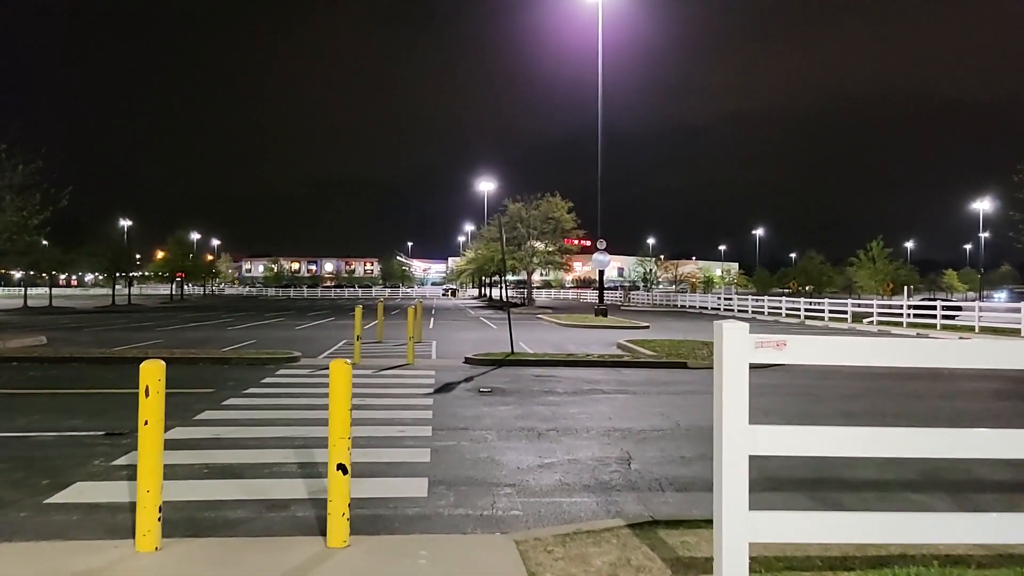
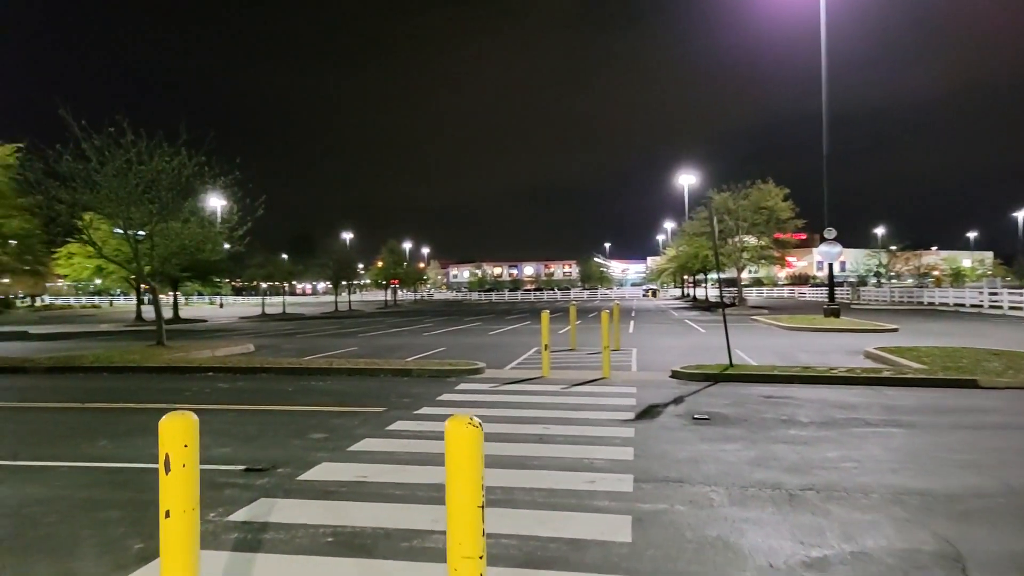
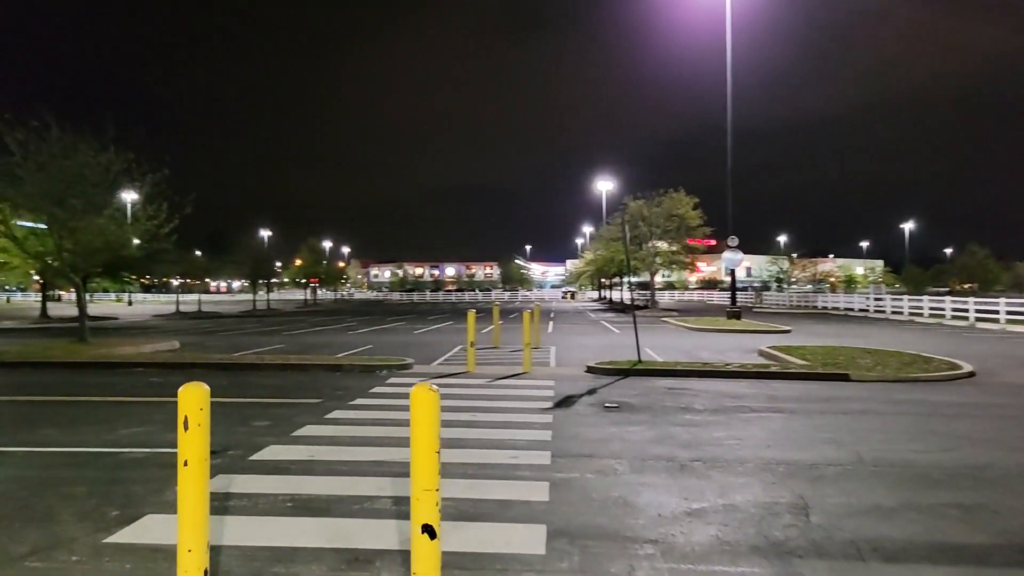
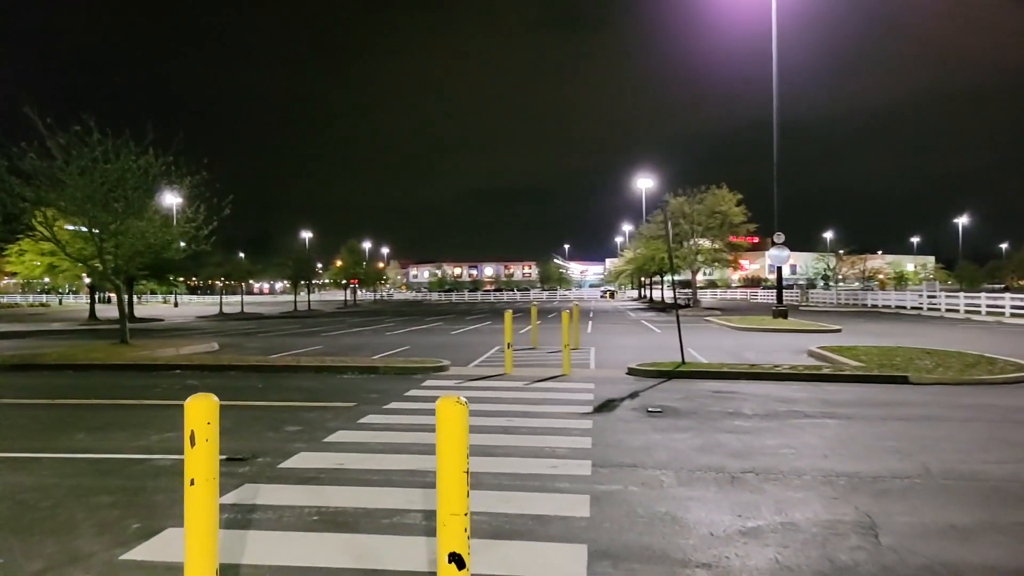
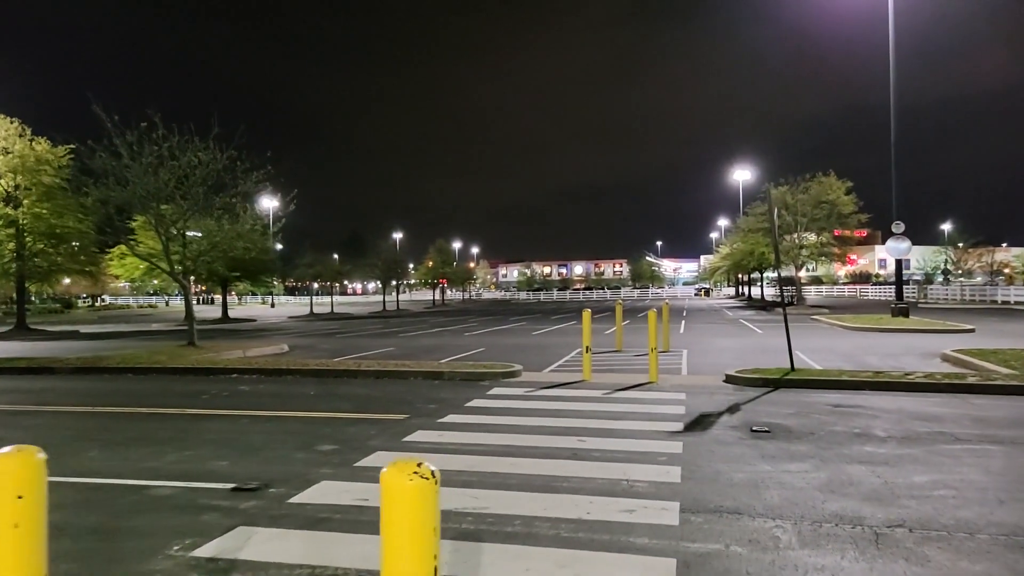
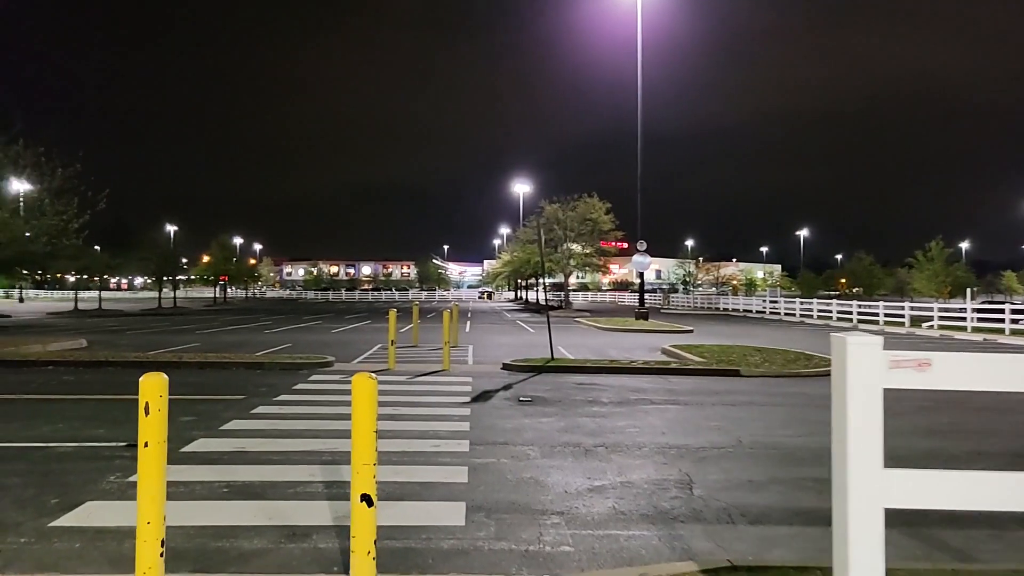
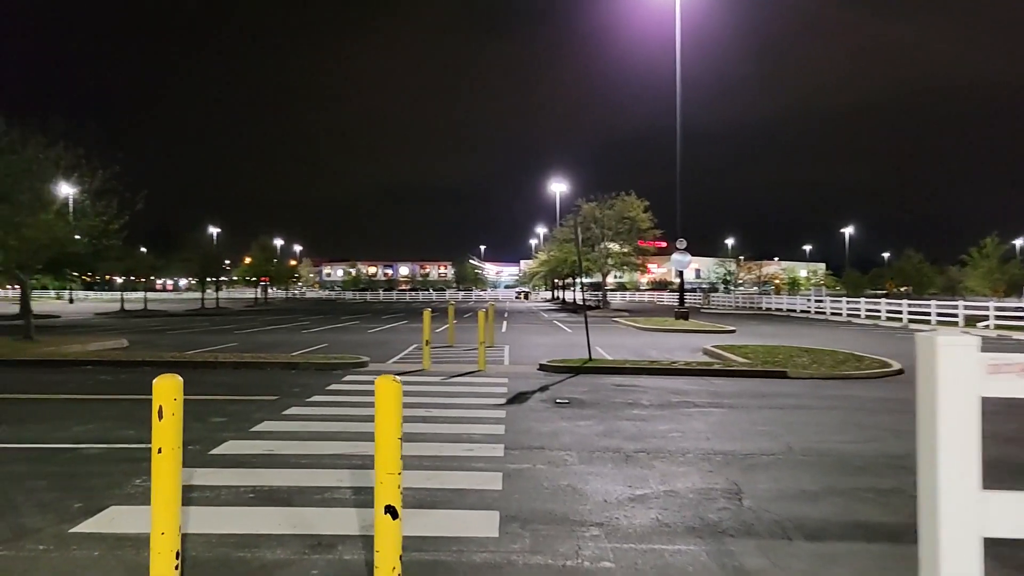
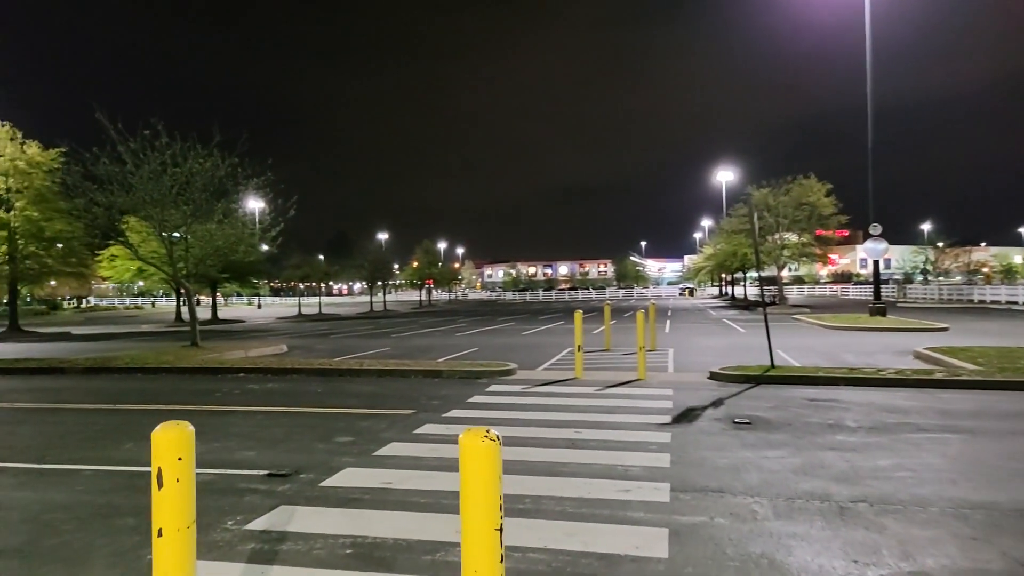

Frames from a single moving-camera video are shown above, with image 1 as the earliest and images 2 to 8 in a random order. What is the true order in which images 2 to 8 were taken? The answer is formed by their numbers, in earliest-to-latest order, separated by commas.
6, 7, 3, 4, 2, 8, 5
